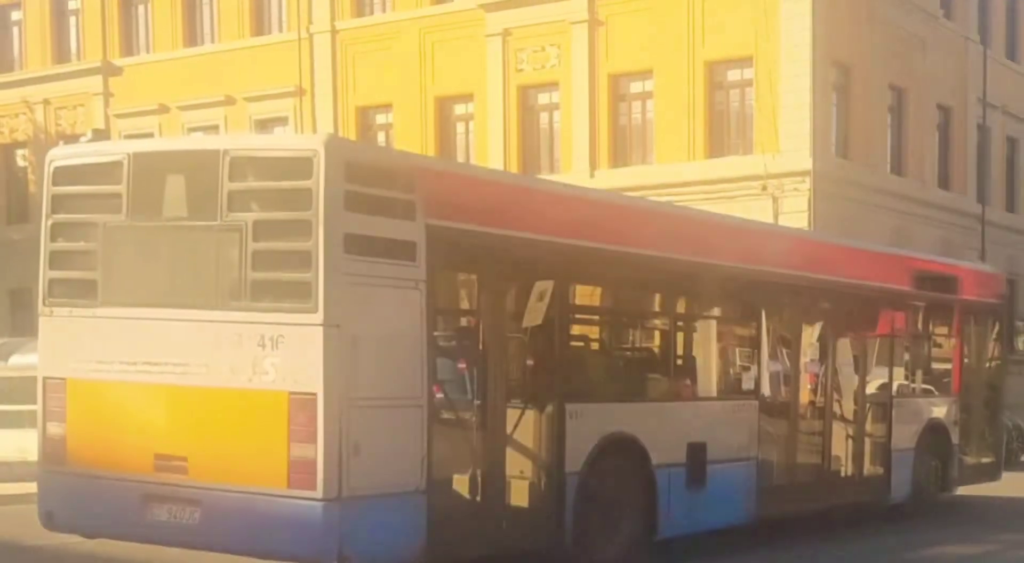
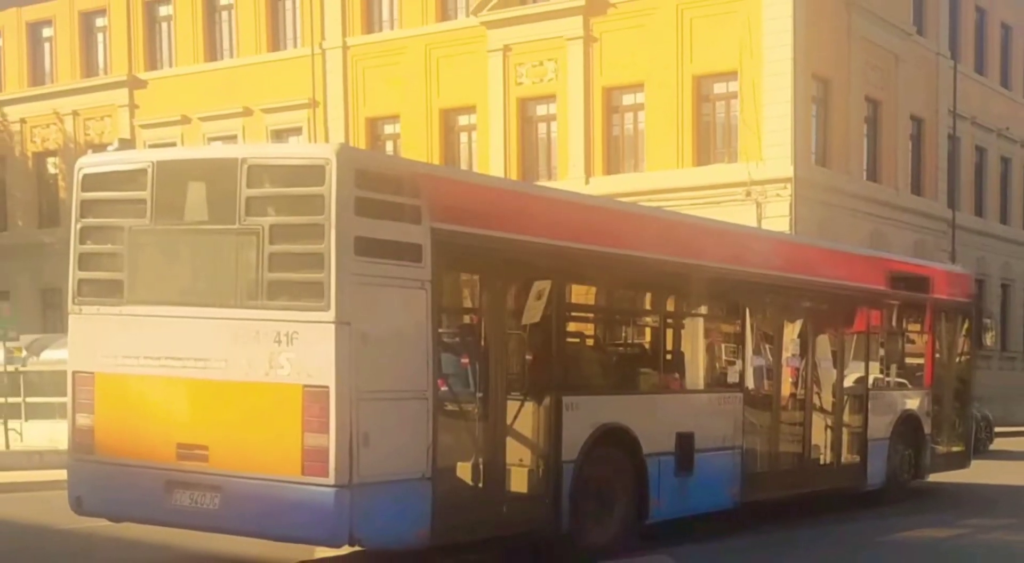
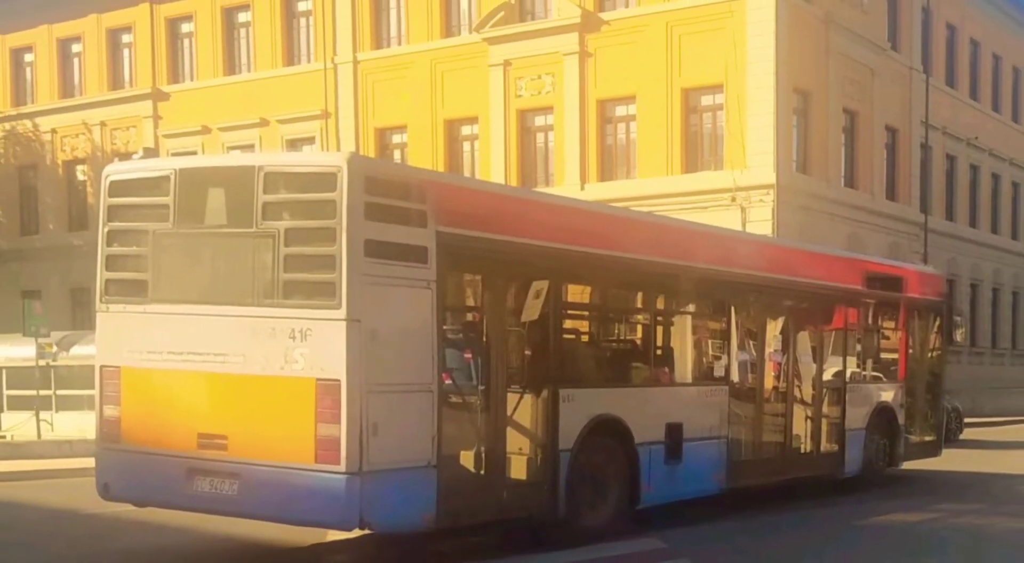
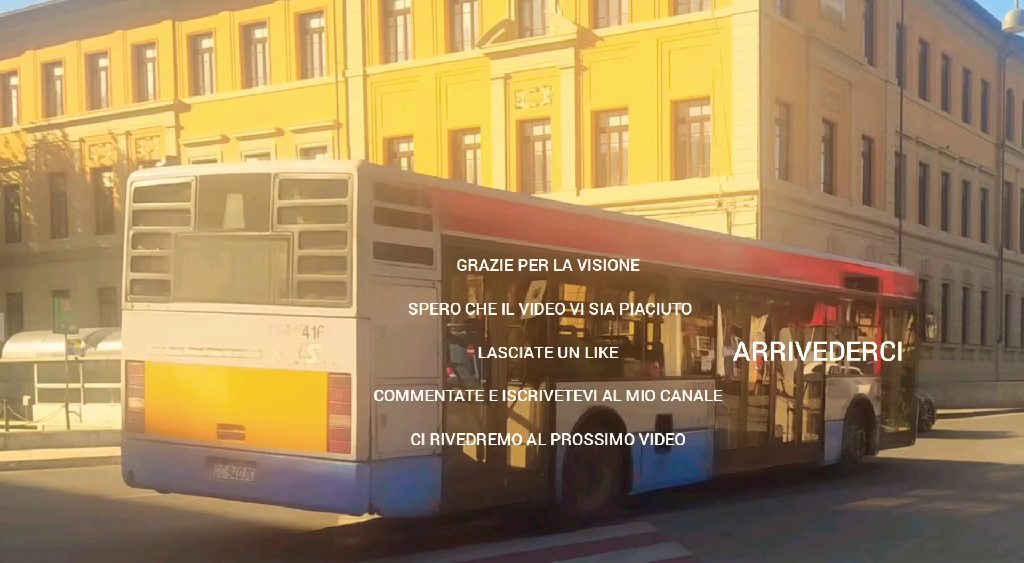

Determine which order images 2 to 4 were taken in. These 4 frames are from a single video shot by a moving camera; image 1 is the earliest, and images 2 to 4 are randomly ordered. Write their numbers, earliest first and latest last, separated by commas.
2, 3, 4
